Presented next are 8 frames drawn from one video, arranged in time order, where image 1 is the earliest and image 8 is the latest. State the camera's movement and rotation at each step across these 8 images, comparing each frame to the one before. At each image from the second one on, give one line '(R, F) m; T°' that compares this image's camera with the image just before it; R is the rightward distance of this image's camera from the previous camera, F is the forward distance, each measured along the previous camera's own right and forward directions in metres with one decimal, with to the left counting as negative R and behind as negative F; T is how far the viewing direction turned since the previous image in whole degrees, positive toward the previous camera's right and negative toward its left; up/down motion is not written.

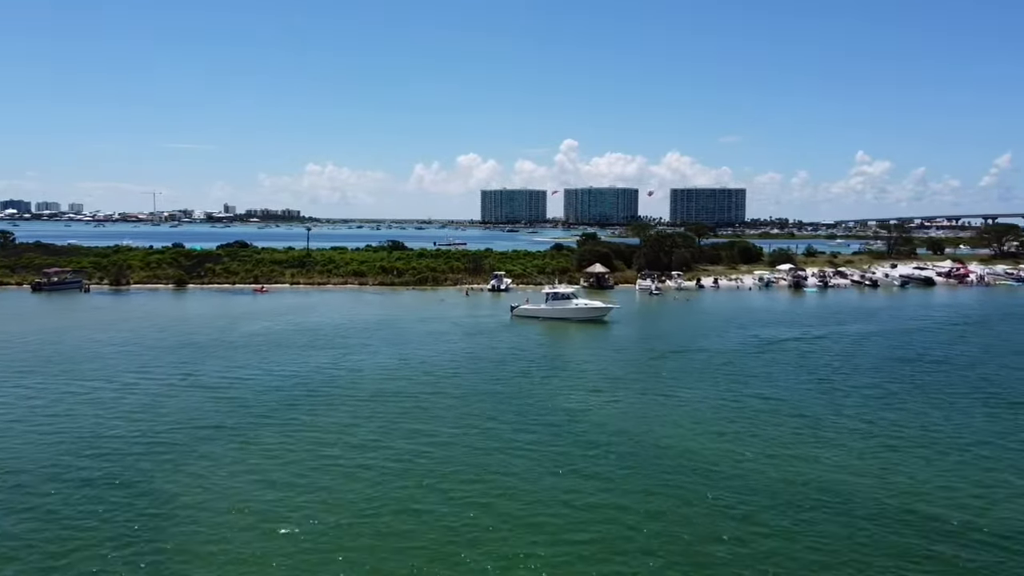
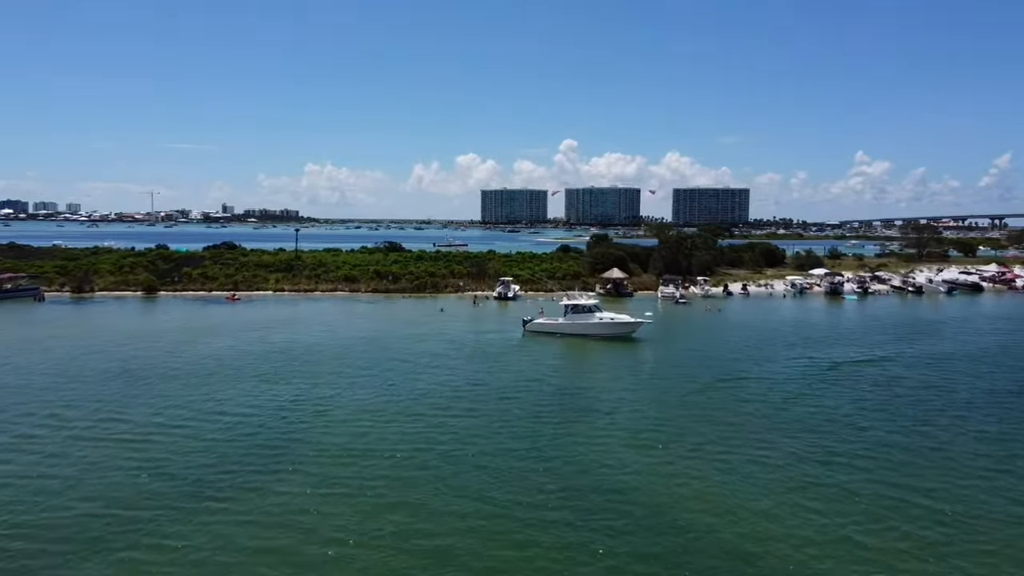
(-0.7, +7.4) m; 0°
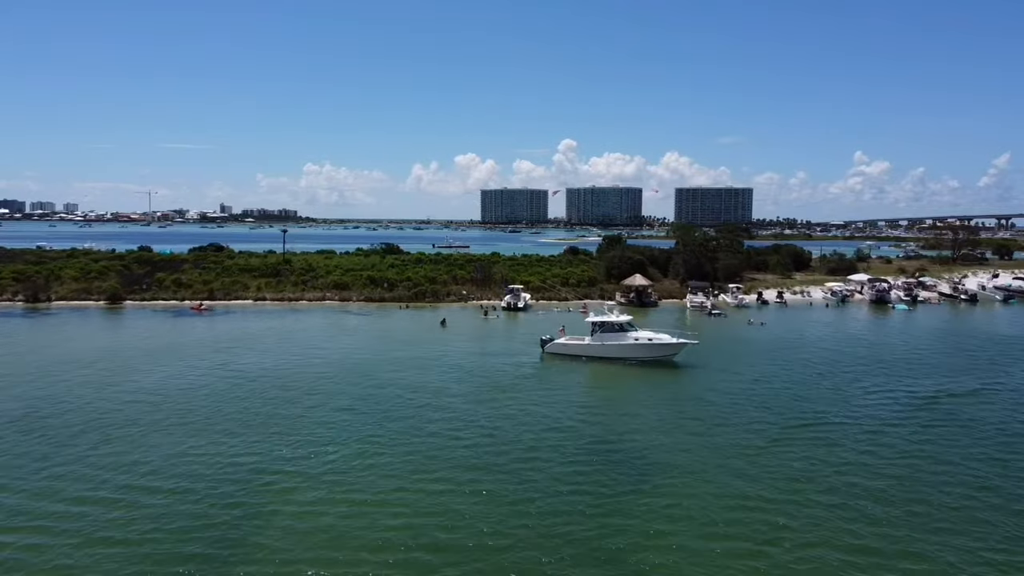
(-0.8, +7.3) m; 0°
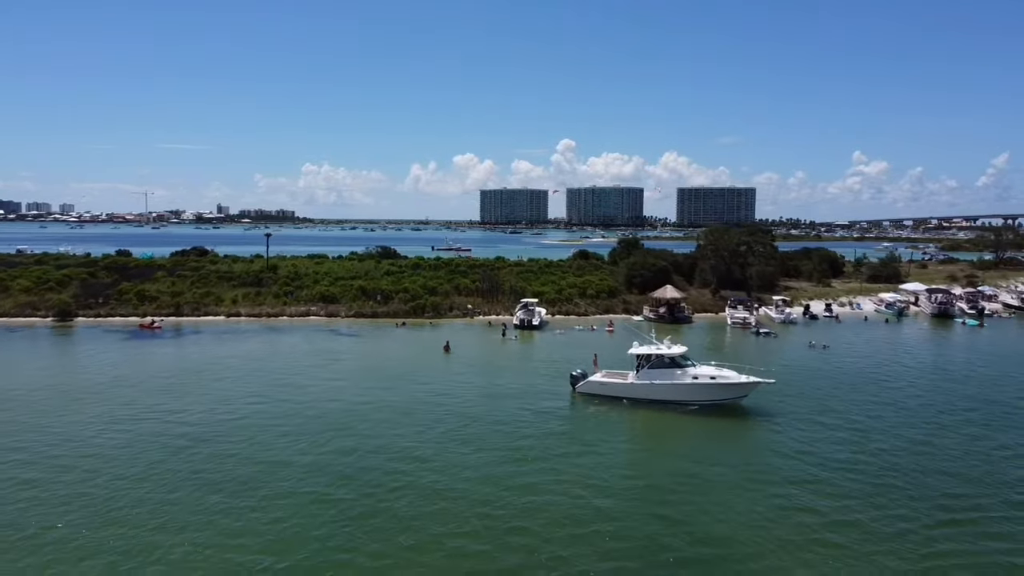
(-0.9, +7.8) m; 0°
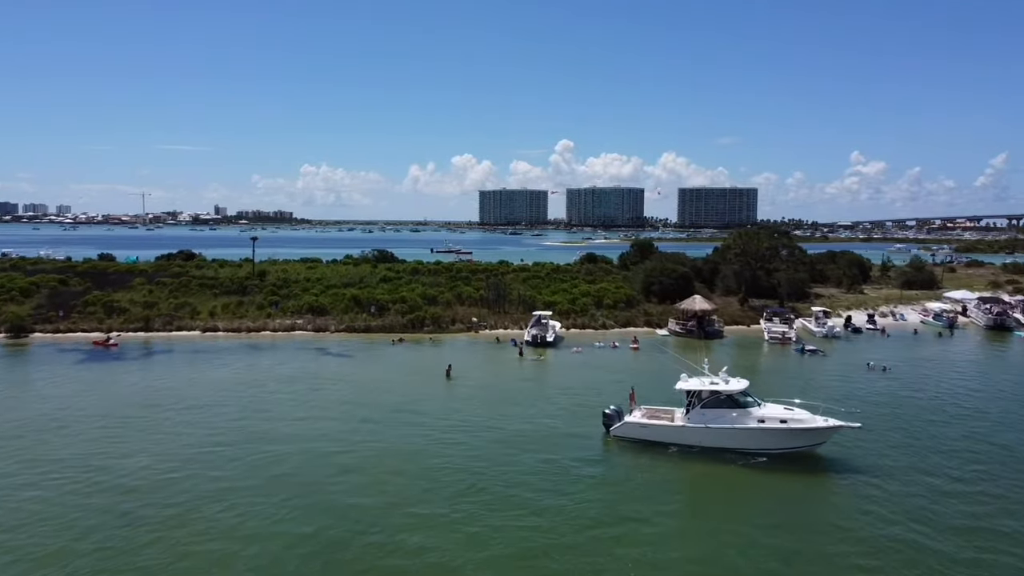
(-0.6, +5.5) m; 0°
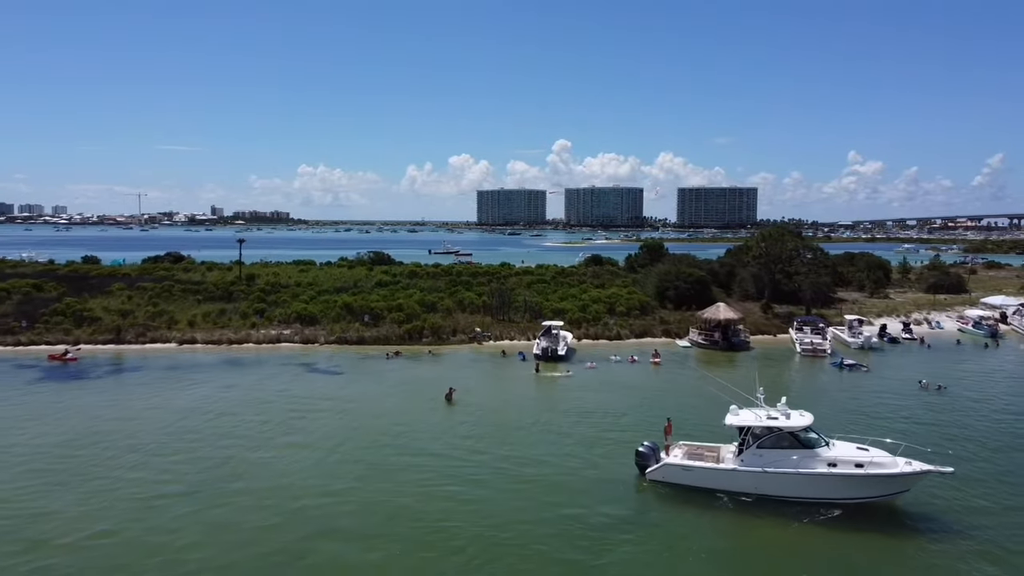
(-0.5, +4.0) m; 0°
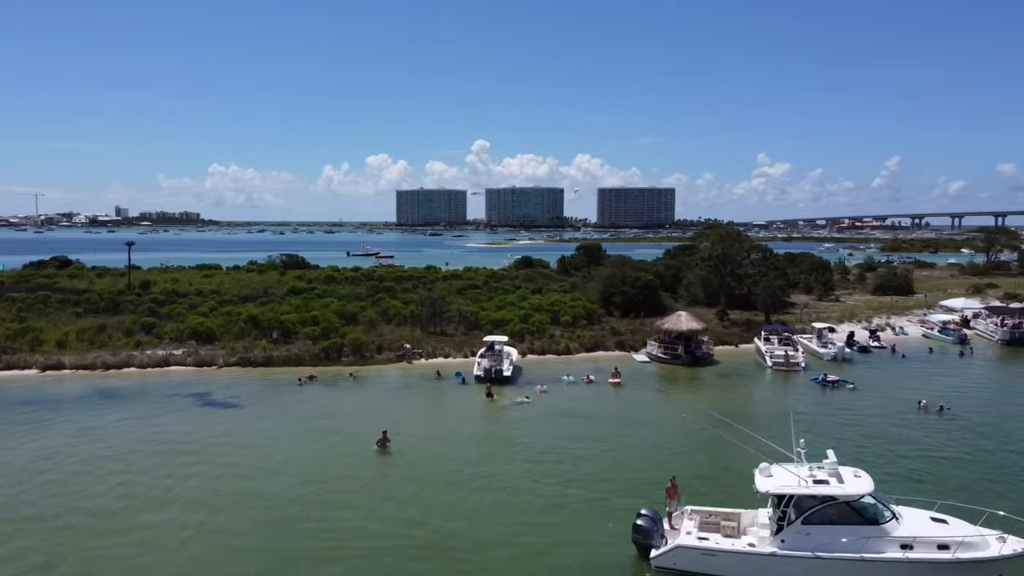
(-0.6, +5.7) m; +6°
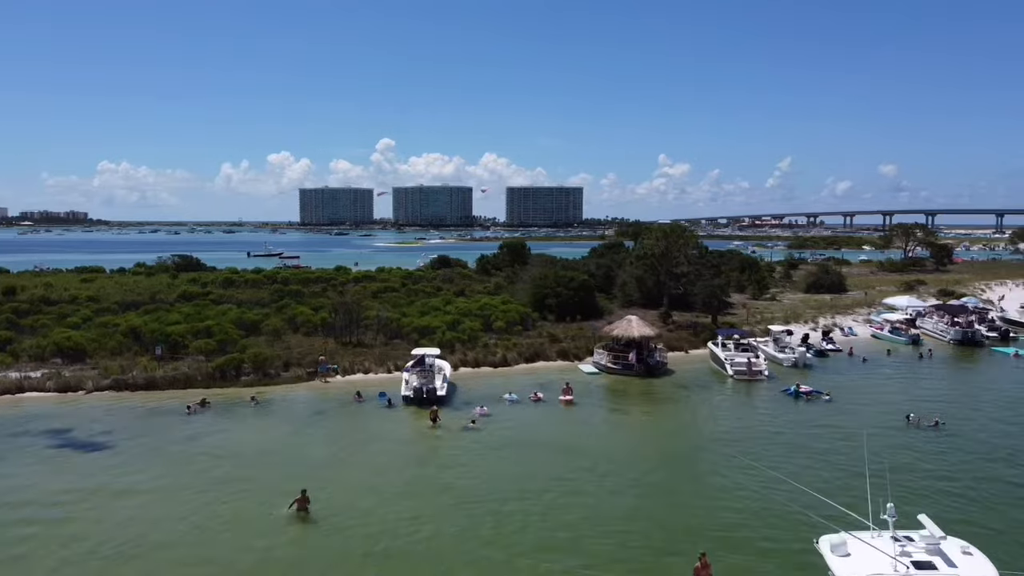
(-0.9, +4.8) m; +6°
